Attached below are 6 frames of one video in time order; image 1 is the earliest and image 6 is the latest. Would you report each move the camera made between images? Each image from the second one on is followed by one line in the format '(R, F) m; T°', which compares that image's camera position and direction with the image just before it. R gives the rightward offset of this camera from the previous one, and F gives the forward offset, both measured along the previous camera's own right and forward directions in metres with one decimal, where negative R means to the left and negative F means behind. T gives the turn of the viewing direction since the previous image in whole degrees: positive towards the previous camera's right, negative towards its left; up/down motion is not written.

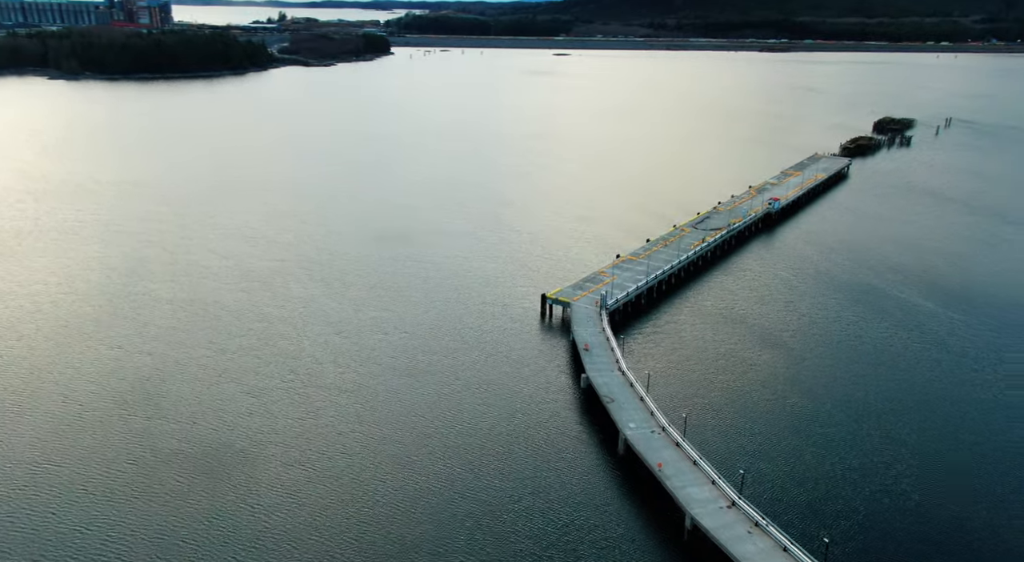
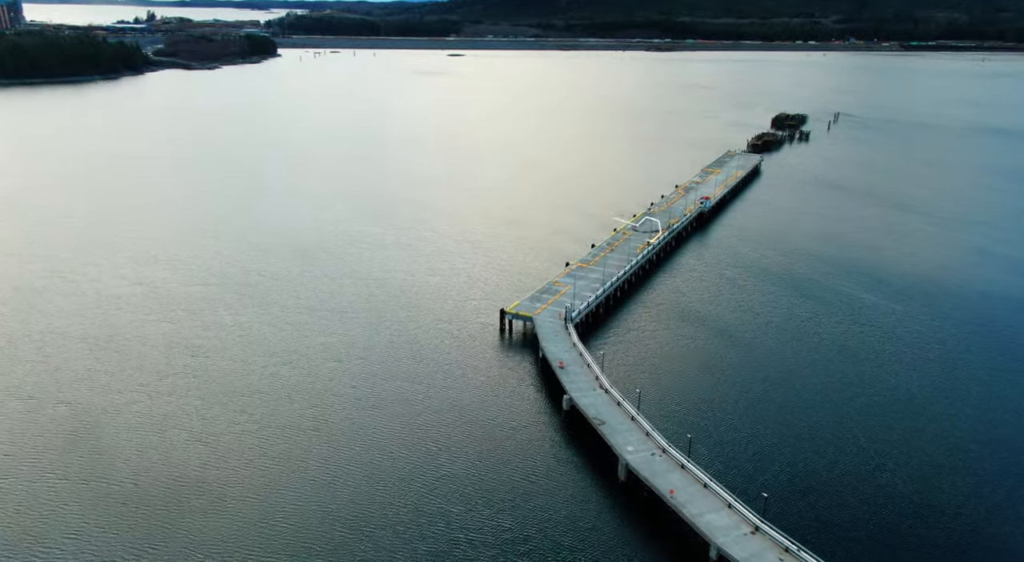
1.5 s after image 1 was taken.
(-2.5, +1.8) m; +8°
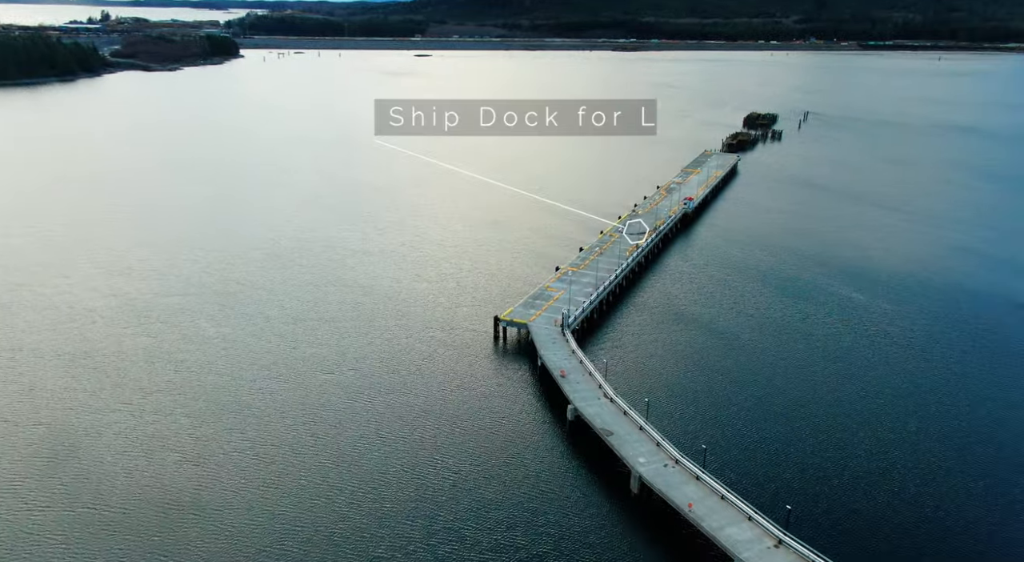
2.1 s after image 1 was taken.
(-1.1, +0.7) m; +3°
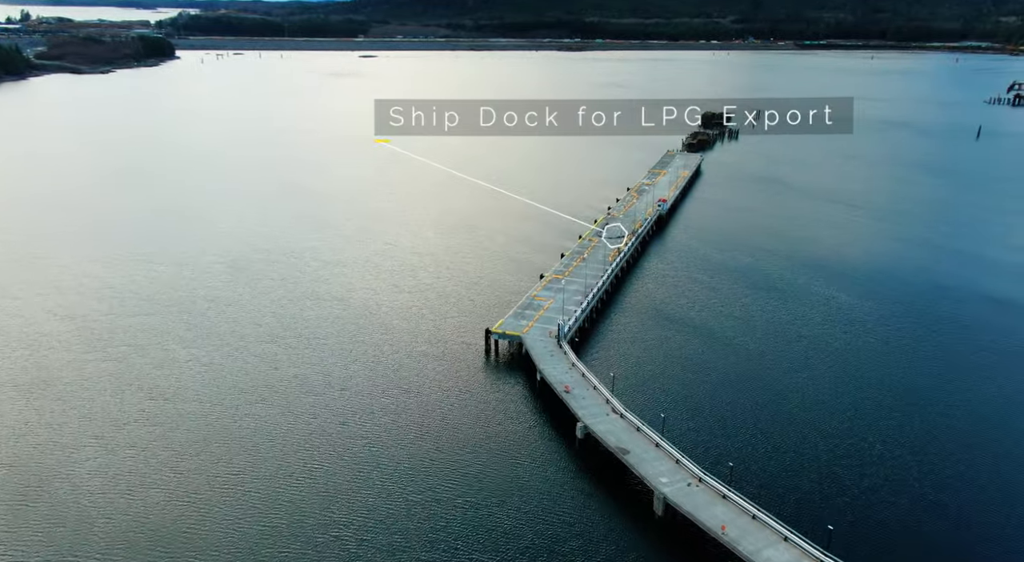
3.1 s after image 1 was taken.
(-1.7, +1.2) m; +4°
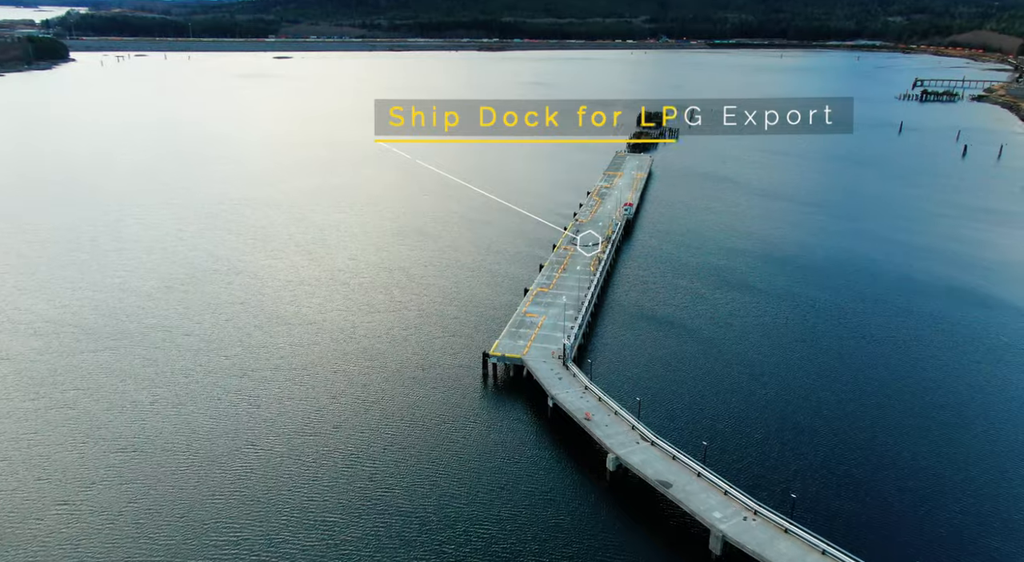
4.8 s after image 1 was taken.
(-2.6, +2.1) m; +6°
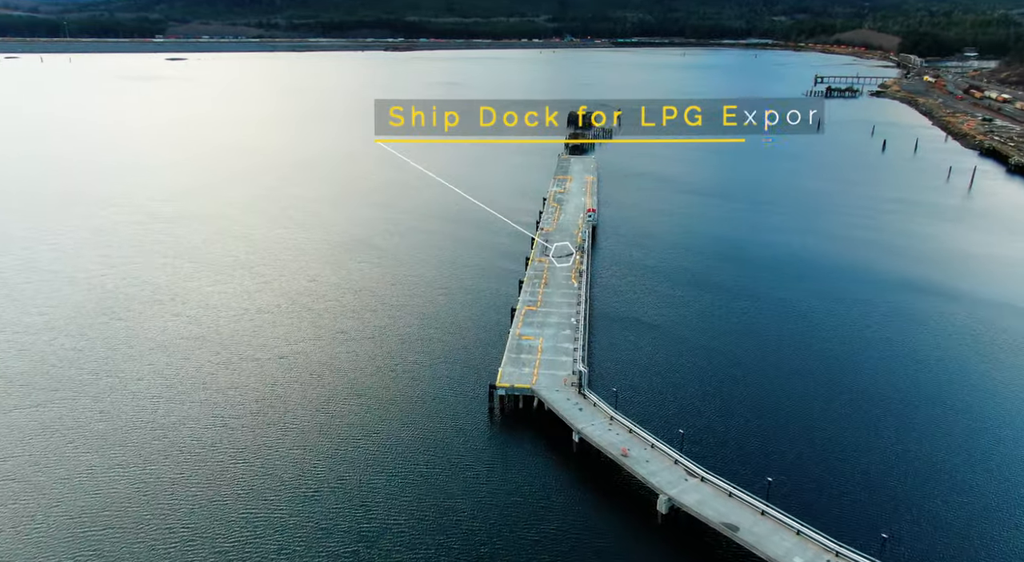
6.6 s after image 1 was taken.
(-2.9, +2.5) m; +7°
